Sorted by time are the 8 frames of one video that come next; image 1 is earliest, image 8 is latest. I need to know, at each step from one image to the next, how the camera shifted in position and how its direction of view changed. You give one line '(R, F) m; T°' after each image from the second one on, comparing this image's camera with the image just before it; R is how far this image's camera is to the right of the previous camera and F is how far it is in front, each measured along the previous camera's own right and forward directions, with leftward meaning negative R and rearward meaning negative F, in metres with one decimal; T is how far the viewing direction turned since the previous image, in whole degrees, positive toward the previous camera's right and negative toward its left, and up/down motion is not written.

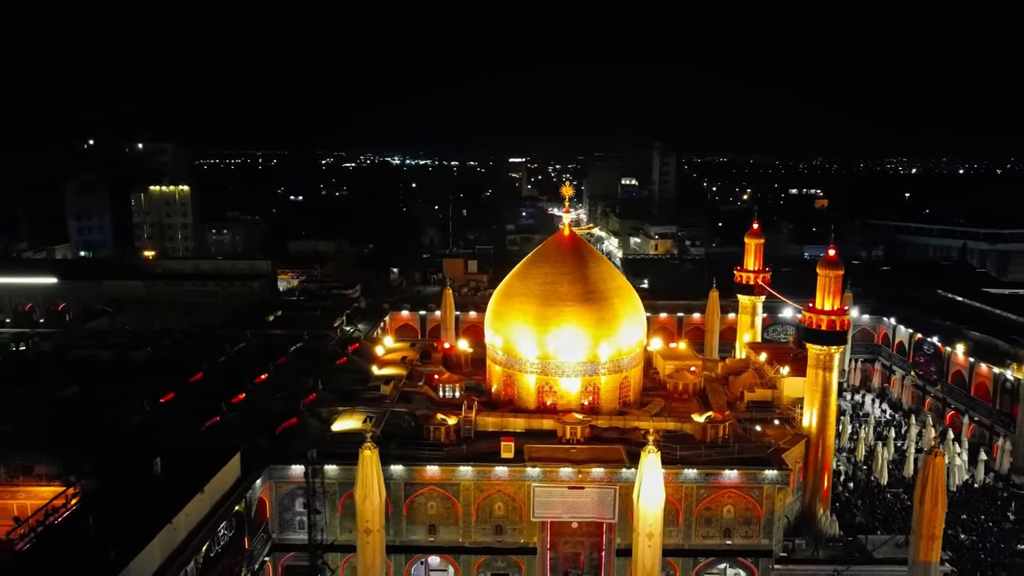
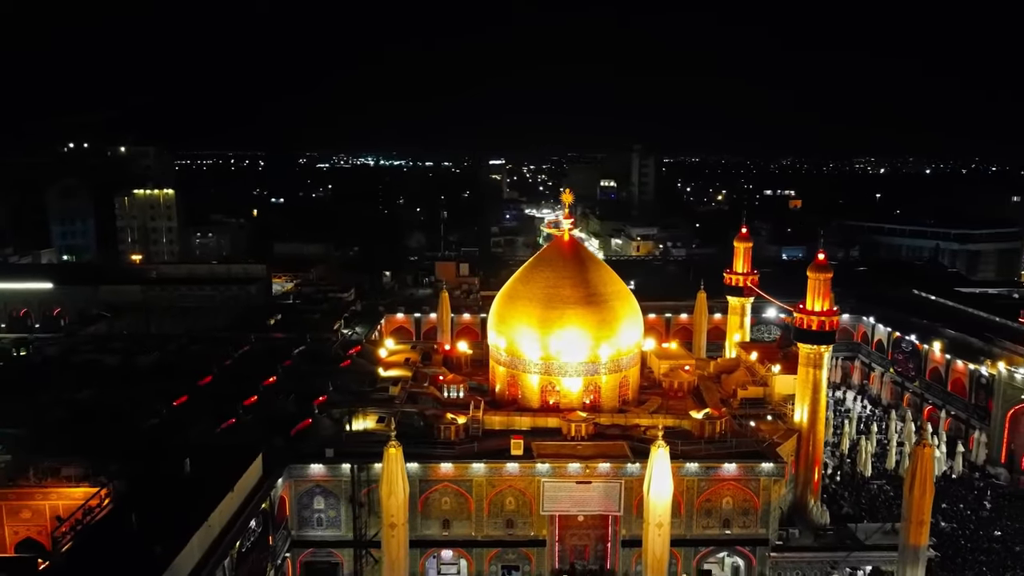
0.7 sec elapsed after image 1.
(-0.7, -0.7) m; +2°
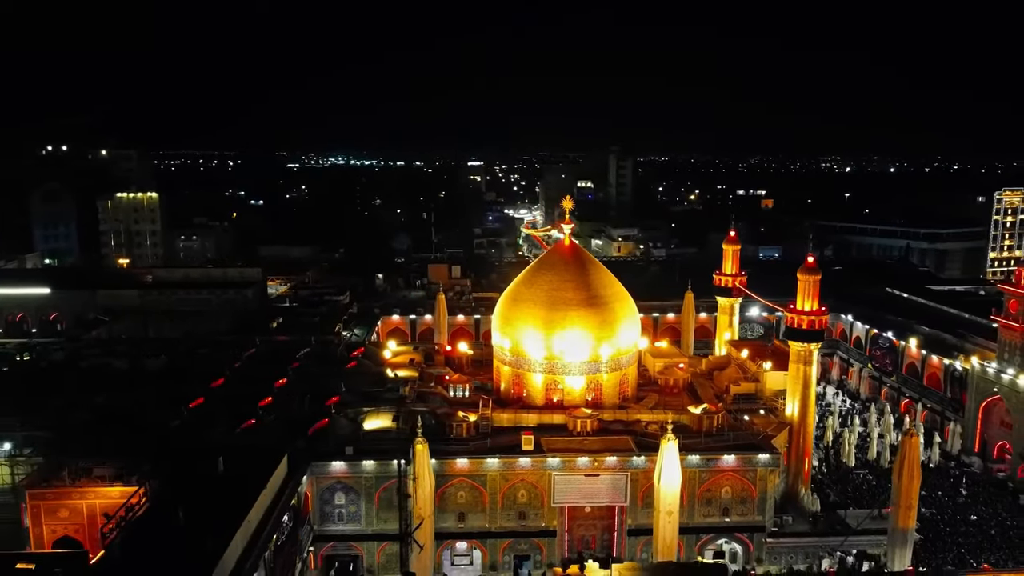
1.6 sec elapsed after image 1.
(-0.8, -0.8) m; +2°
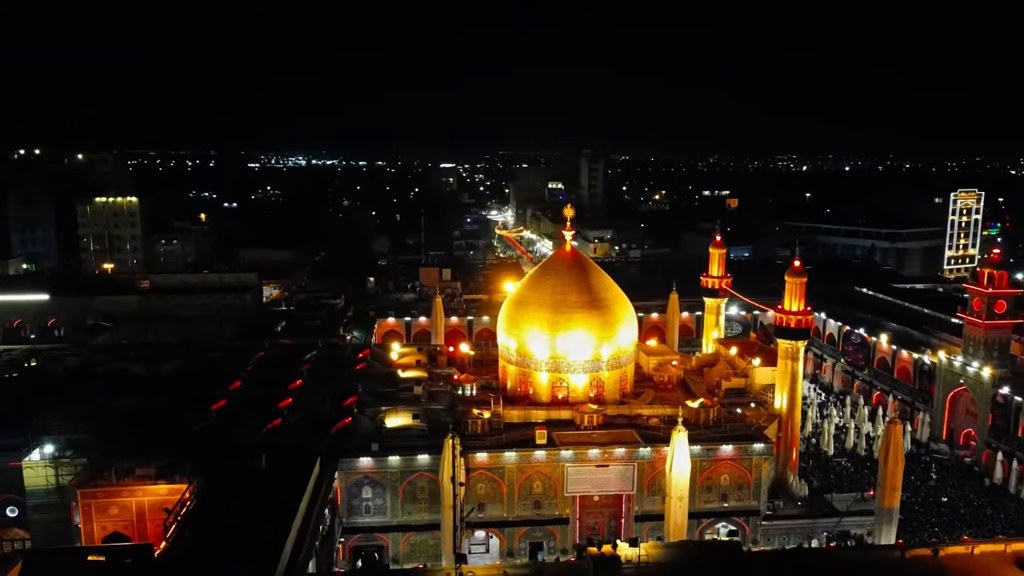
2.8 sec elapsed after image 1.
(-1.2, -1.2) m; +3°
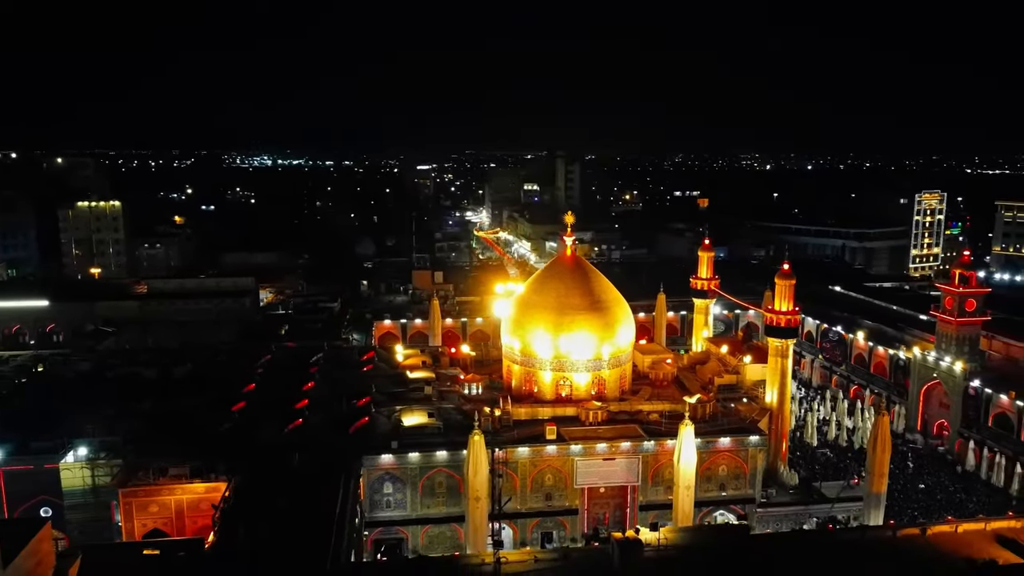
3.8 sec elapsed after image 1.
(-1.1, -1.0) m; +2°
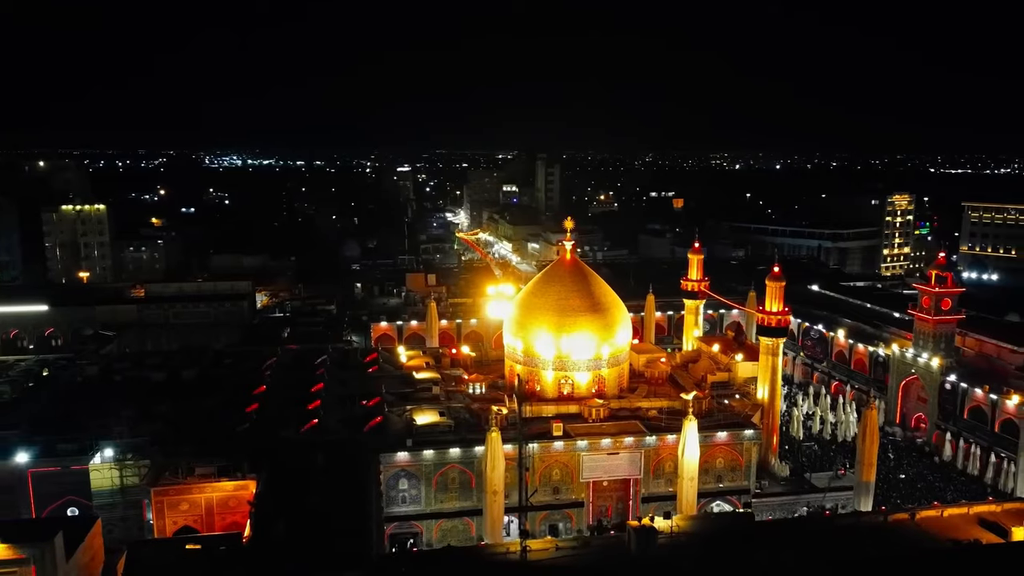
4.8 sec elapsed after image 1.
(-0.9, -0.9) m; +2°
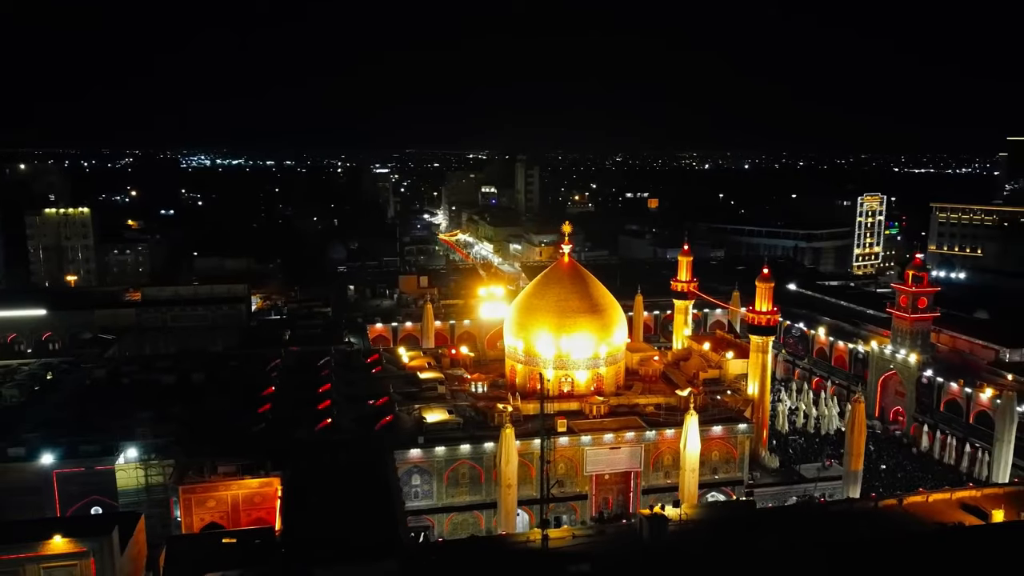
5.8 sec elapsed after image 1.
(-0.9, -0.9) m; +2°
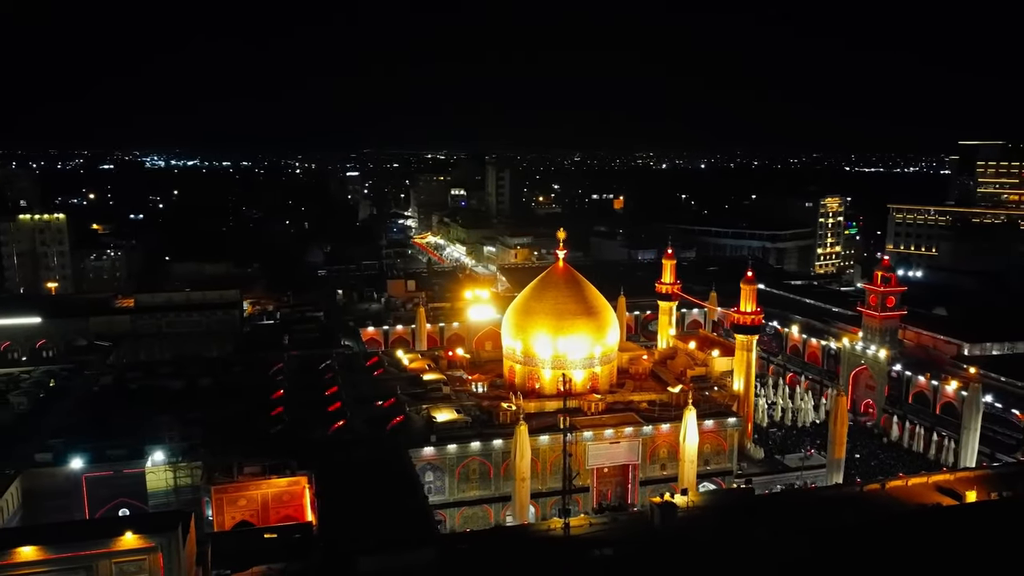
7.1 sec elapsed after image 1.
(-1.3, -1.1) m; +3°
